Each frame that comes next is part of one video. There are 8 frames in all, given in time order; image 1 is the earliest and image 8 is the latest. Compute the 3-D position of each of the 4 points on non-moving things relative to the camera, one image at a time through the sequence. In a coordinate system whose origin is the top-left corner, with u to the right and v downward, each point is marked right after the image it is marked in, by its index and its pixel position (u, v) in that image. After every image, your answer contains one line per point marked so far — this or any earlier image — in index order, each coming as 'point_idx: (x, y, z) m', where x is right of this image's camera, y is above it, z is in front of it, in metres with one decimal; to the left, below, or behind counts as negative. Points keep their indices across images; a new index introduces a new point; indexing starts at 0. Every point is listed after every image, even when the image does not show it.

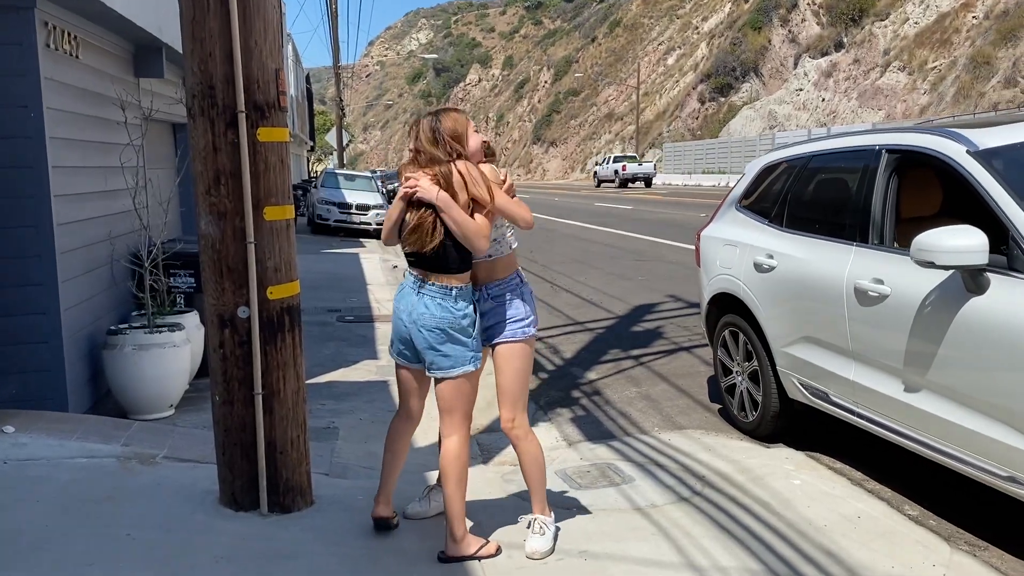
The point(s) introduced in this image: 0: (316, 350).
0: (-1.9, -0.6, +8.4) m
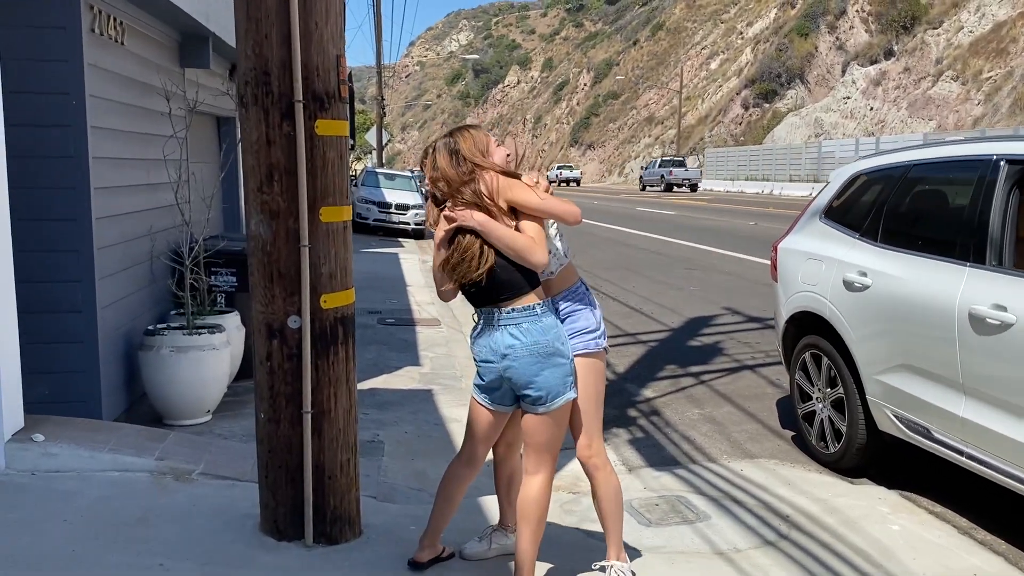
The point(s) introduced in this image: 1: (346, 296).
0: (-1.4, -0.6, +8.1) m
1: (-0.6, 0.0, +3.3) m
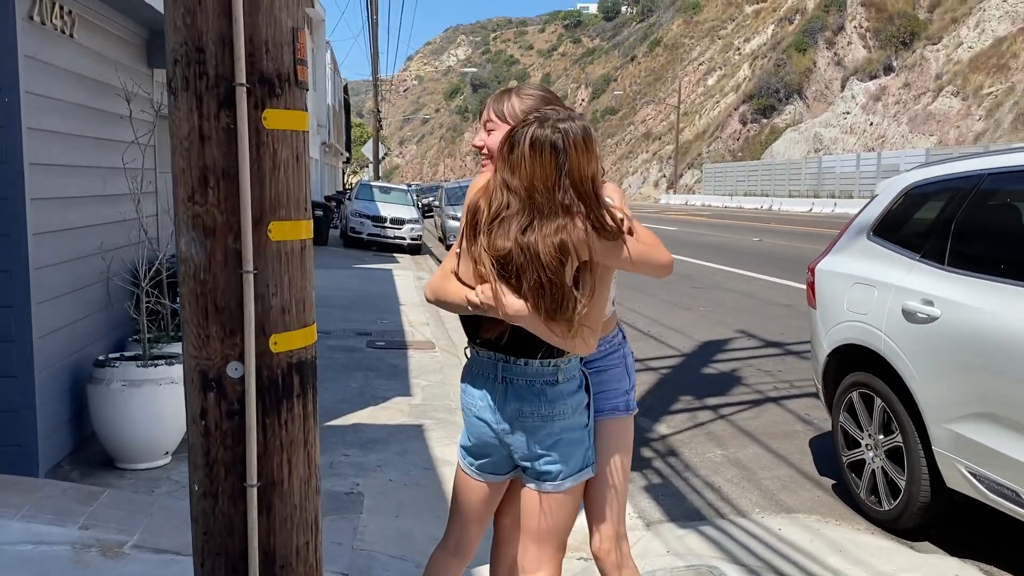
0: (-1.4, -0.8, +7.4) m
1: (-0.6, -0.1, +2.6) m
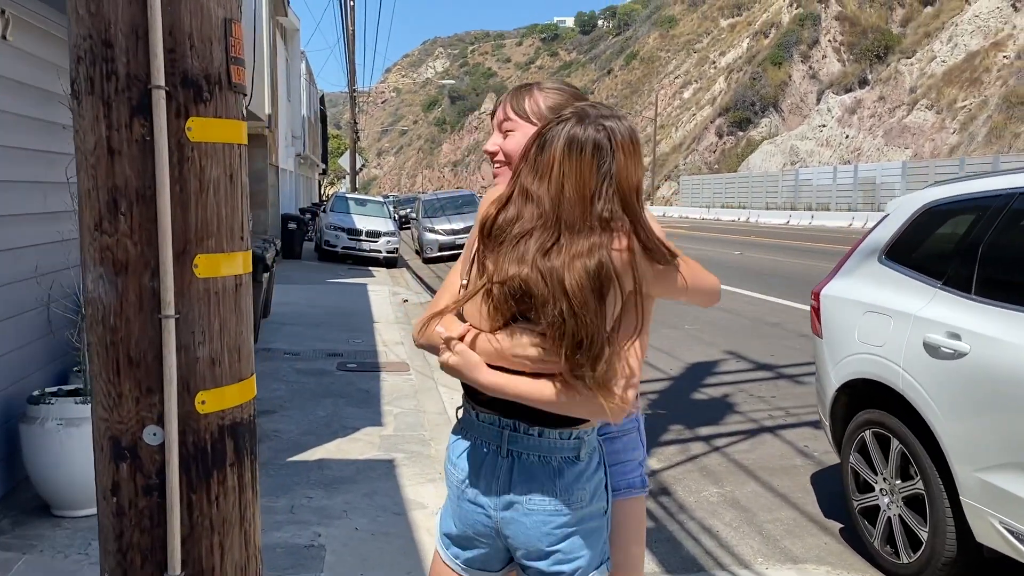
0: (-1.6, -0.9, +6.9) m
1: (-0.7, -0.3, +2.2) m
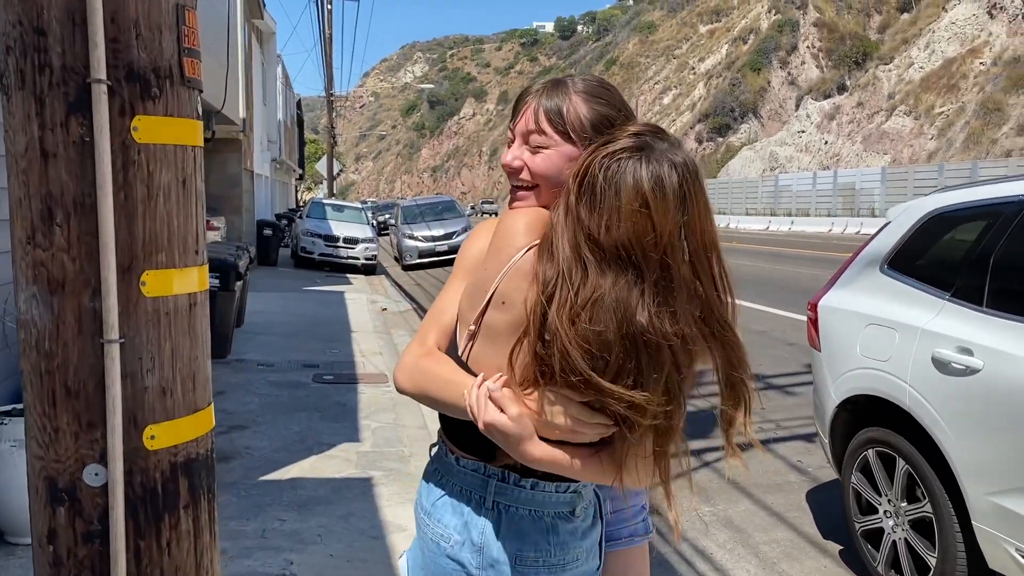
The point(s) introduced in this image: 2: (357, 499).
0: (-1.7, -1.0, +6.7) m
1: (-0.7, -0.3, +1.9) m
2: (-0.9, -1.2, +5.1) m
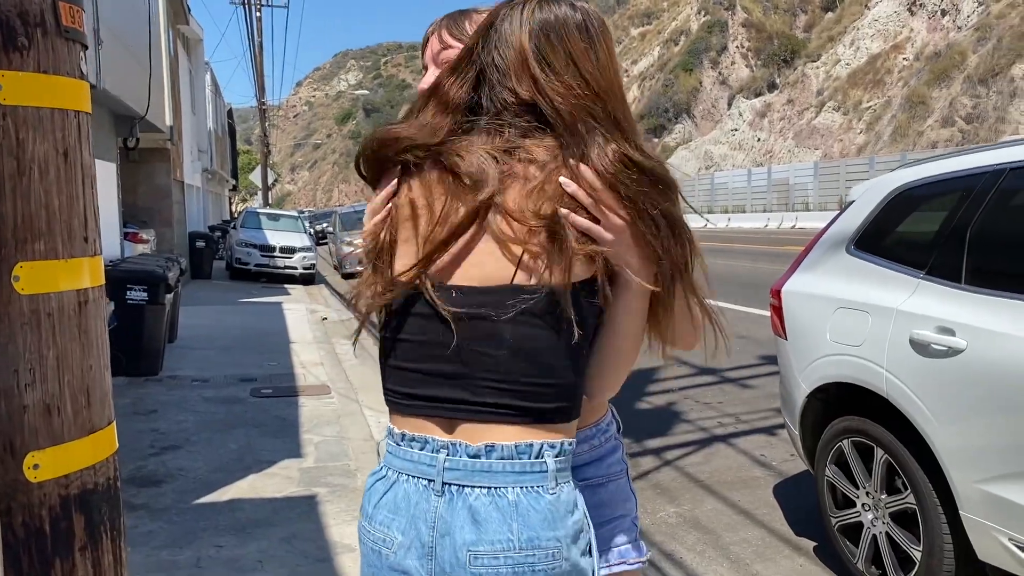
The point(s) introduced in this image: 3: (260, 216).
0: (-2.1, -1.1, +6.3) m
1: (-0.8, -0.3, +1.6) m
2: (-1.1, -1.2, +4.7) m
3: (-5.6, +1.6, +19.8) m
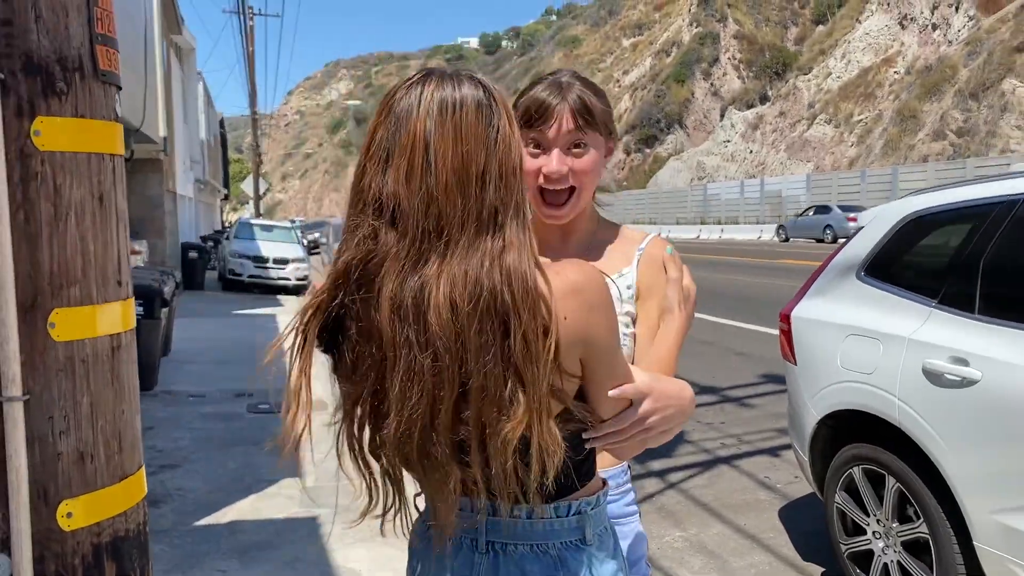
0: (-2.1, -1.2, +6.2) m
1: (-0.7, -0.4, +1.6) m
2: (-1.1, -1.3, +4.7) m
3: (-5.7, +1.4, +19.7) m
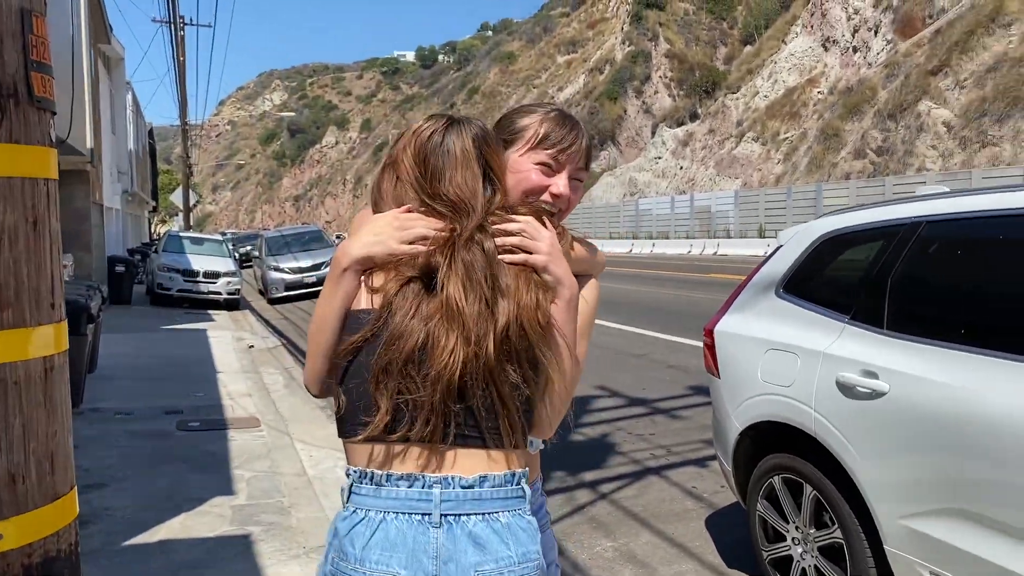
0: (-2.5, -1.3, +6.1) m
1: (-0.8, -0.4, +1.6) m
2: (-1.4, -1.4, +4.7) m
3: (-7.2, +1.0, +19.4) m
